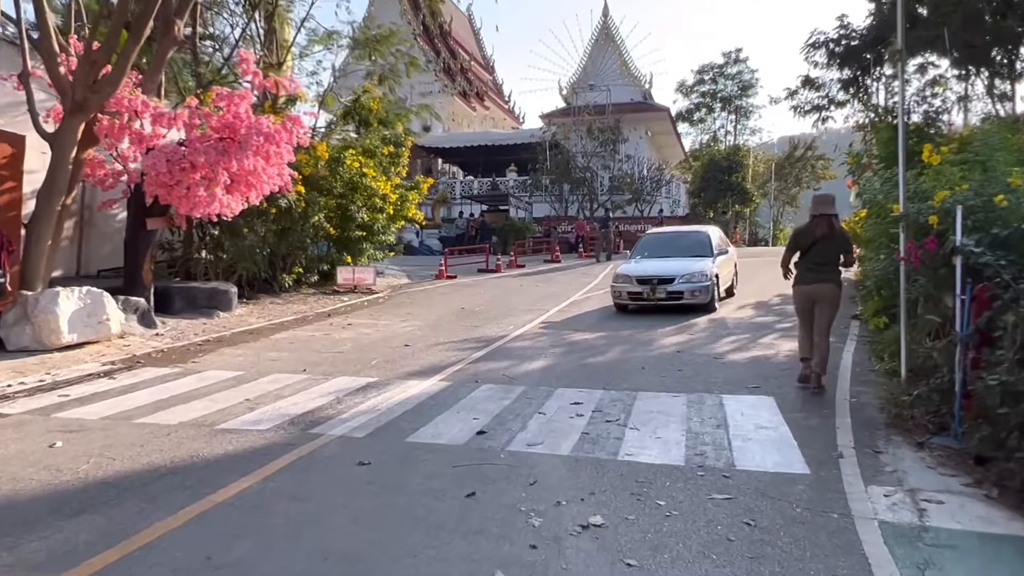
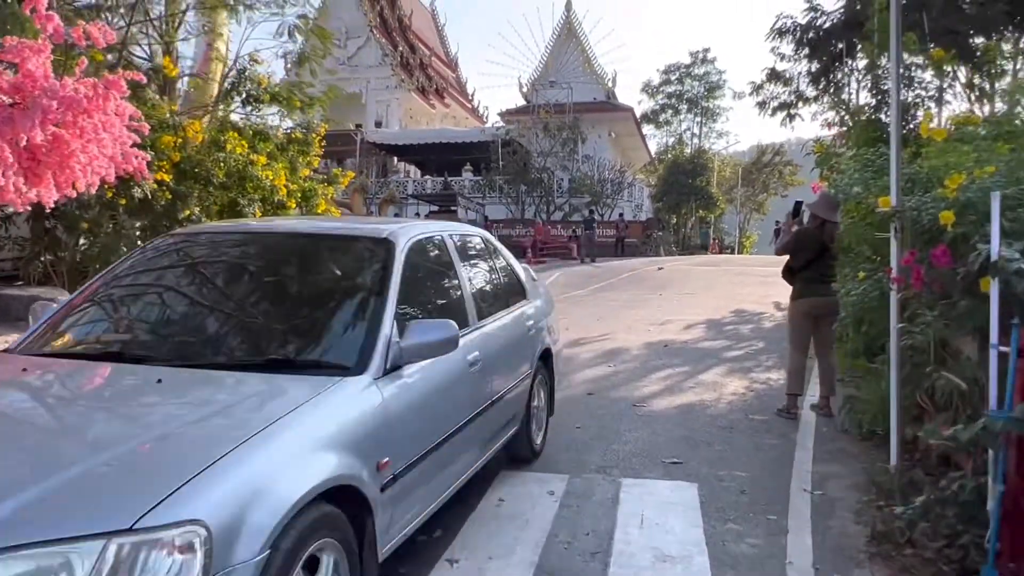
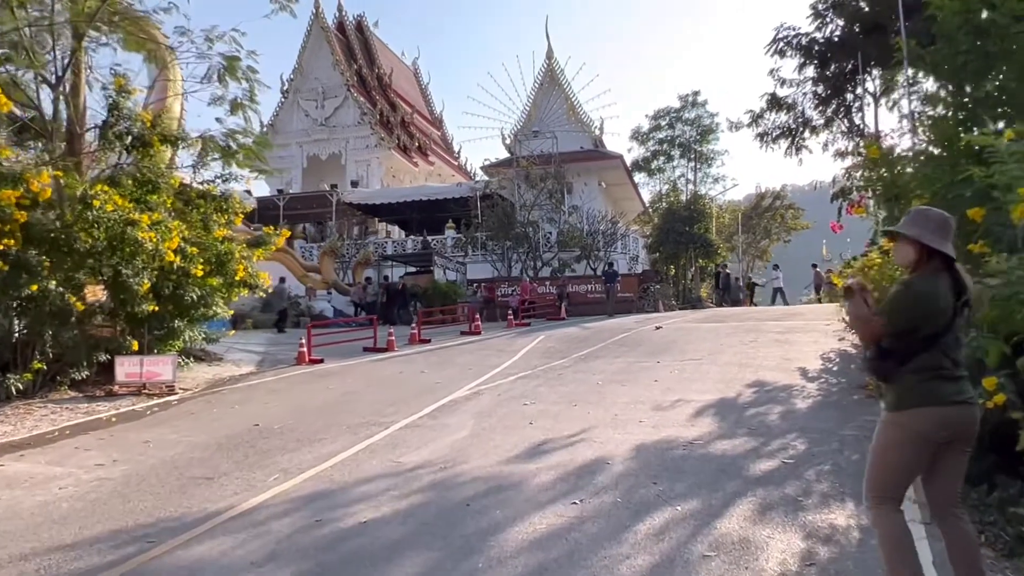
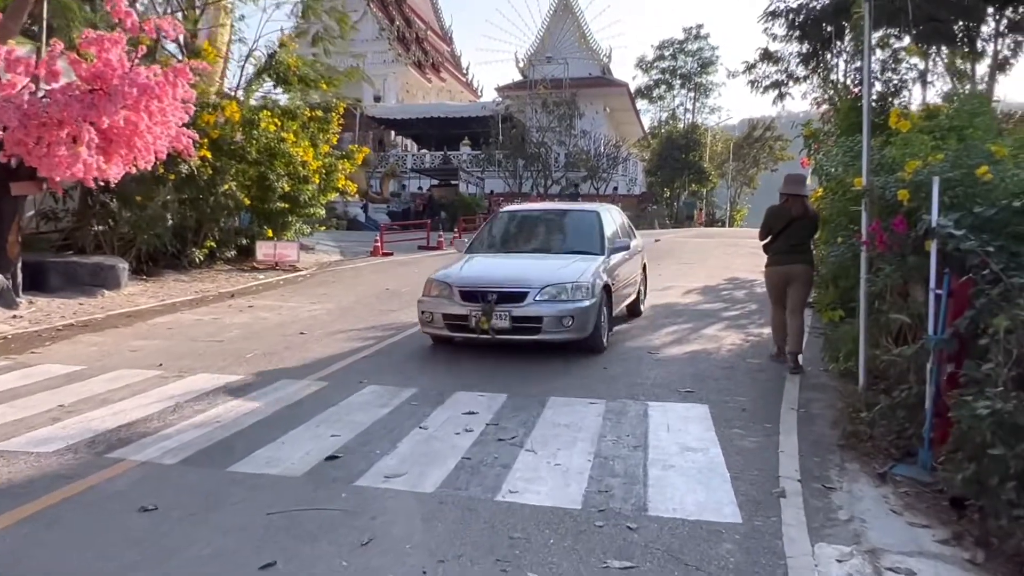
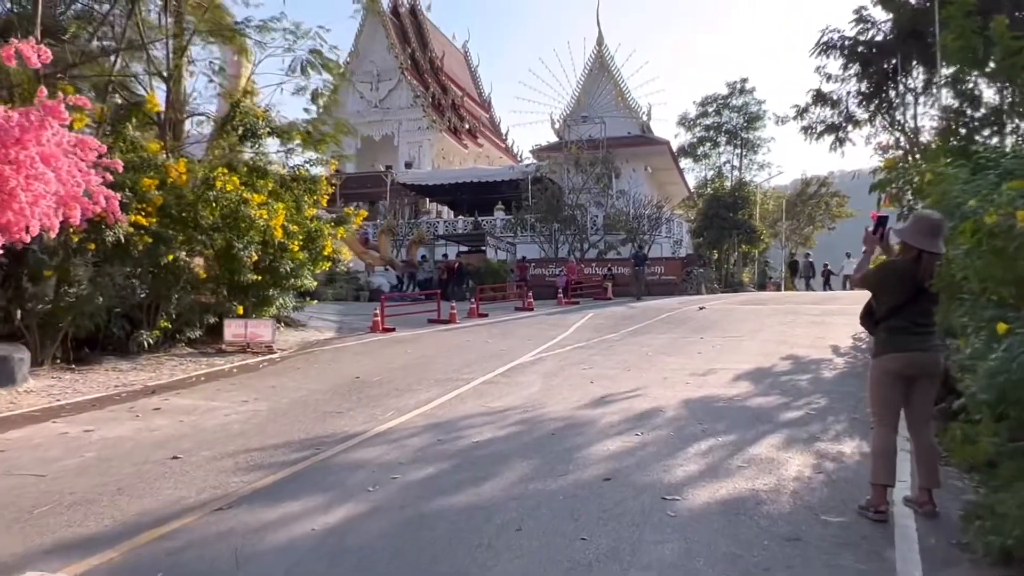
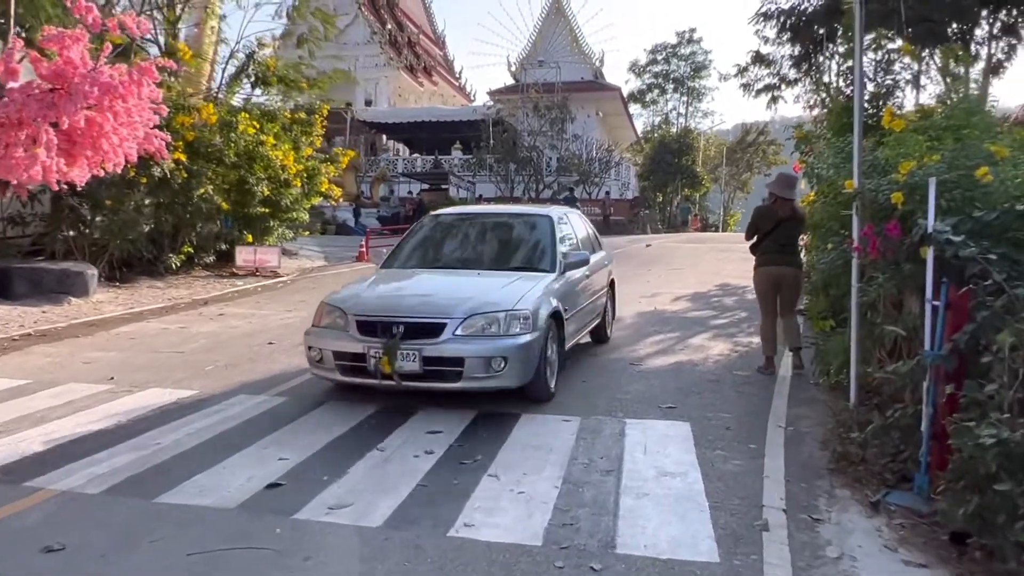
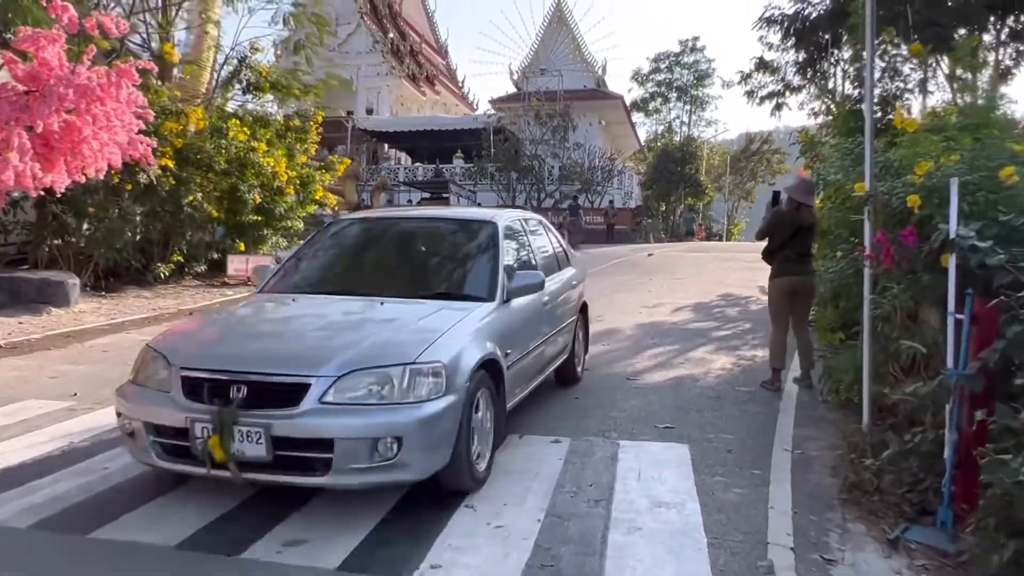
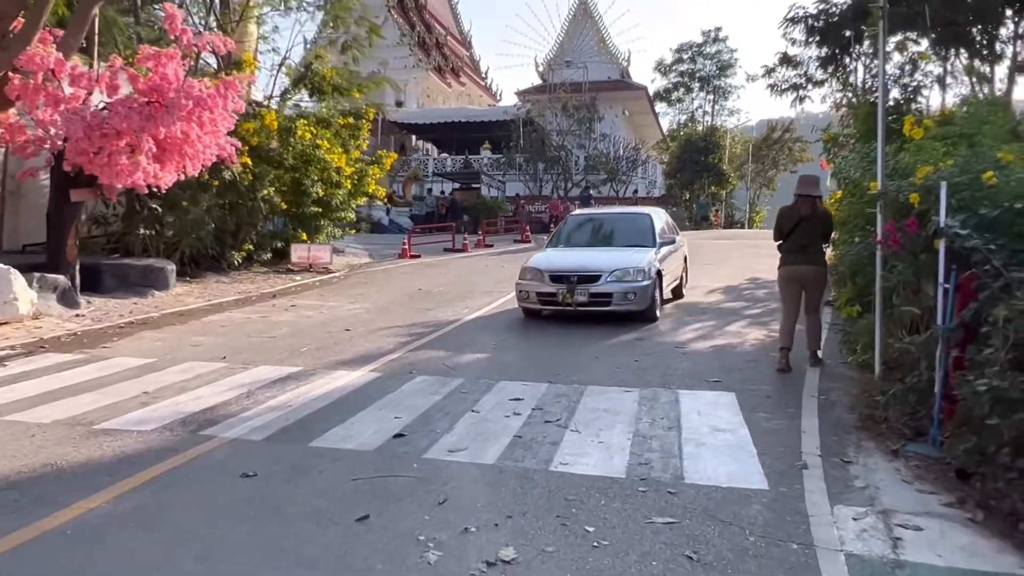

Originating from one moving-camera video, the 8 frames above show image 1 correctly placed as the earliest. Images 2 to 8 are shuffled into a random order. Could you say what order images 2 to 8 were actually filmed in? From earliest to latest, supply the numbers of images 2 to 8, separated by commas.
8, 4, 6, 7, 2, 5, 3
